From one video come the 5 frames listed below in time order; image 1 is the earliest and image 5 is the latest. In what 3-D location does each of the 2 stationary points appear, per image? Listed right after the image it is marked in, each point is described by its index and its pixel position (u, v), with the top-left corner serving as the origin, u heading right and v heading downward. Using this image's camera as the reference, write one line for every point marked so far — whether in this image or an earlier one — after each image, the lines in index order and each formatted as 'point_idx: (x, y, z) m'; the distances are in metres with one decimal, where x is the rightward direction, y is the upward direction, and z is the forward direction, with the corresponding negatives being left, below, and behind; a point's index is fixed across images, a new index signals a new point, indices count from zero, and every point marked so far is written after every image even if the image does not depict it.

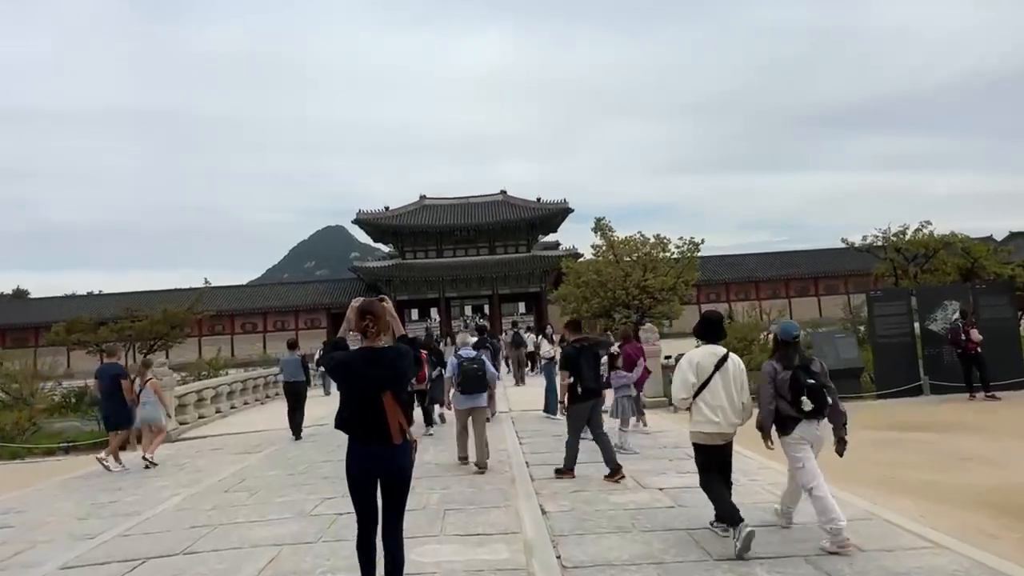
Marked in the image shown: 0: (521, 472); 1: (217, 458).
0: (+0.1, -1.9, +7.6) m
1: (-4.2, -2.4, +10.4) m
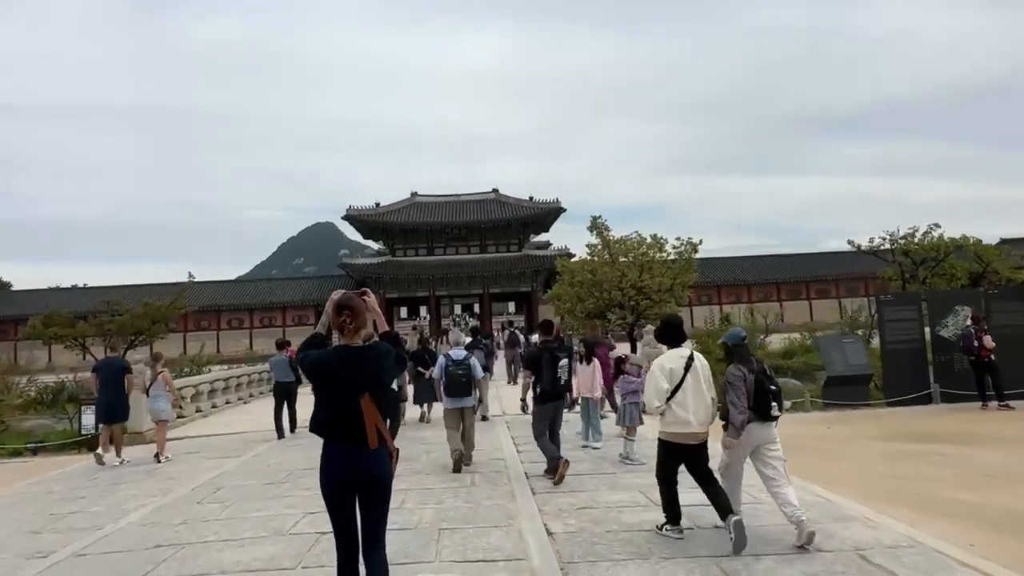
0: (+0.1, -1.9, +7.0) m
1: (-4.3, -2.4, +9.7) m
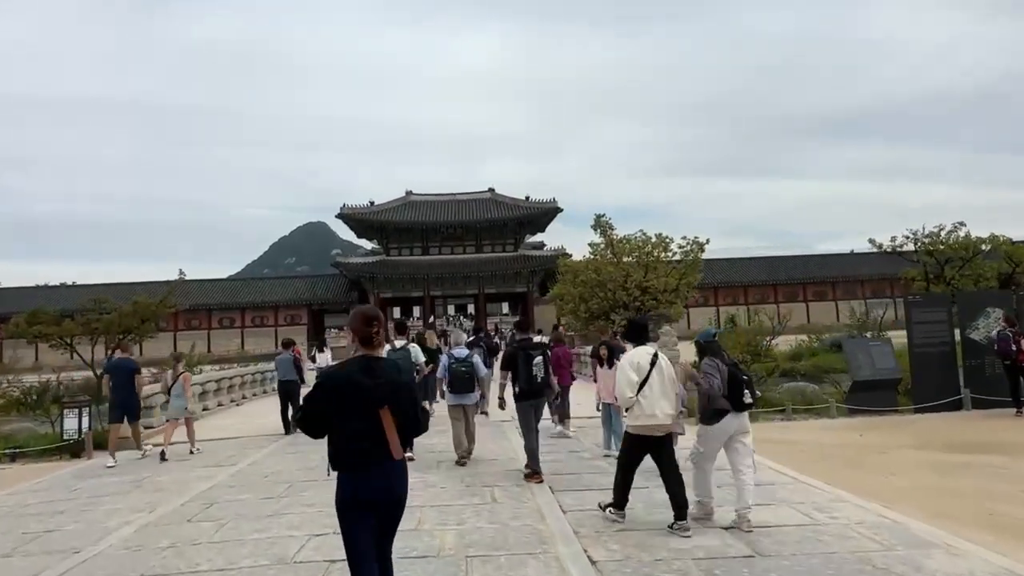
0: (+0.3, -1.8, +6.3) m
1: (-4.1, -2.3, +9.0) m
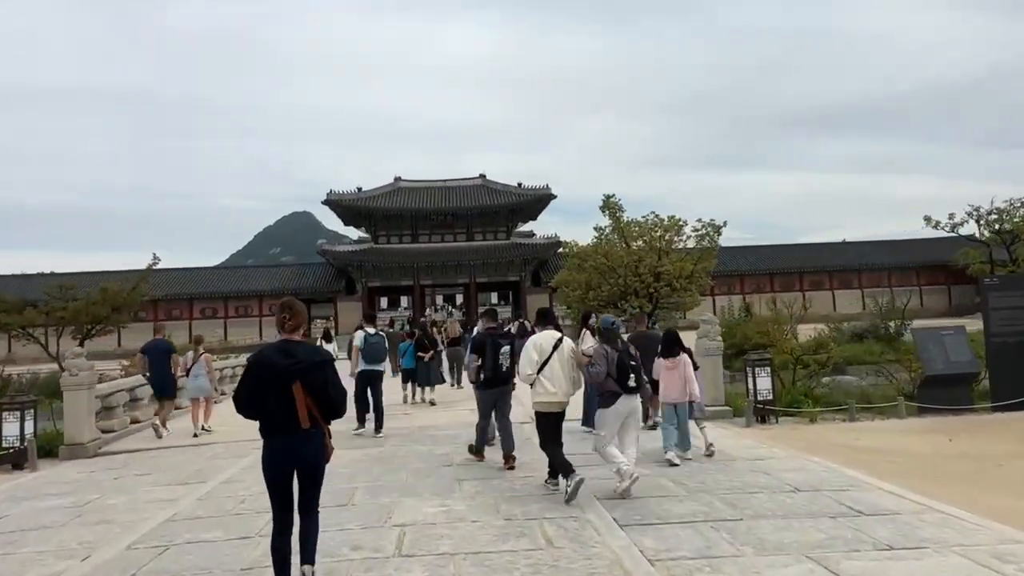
0: (+0.7, -1.6, +4.6) m
1: (-3.7, -2.1, +7.3) m
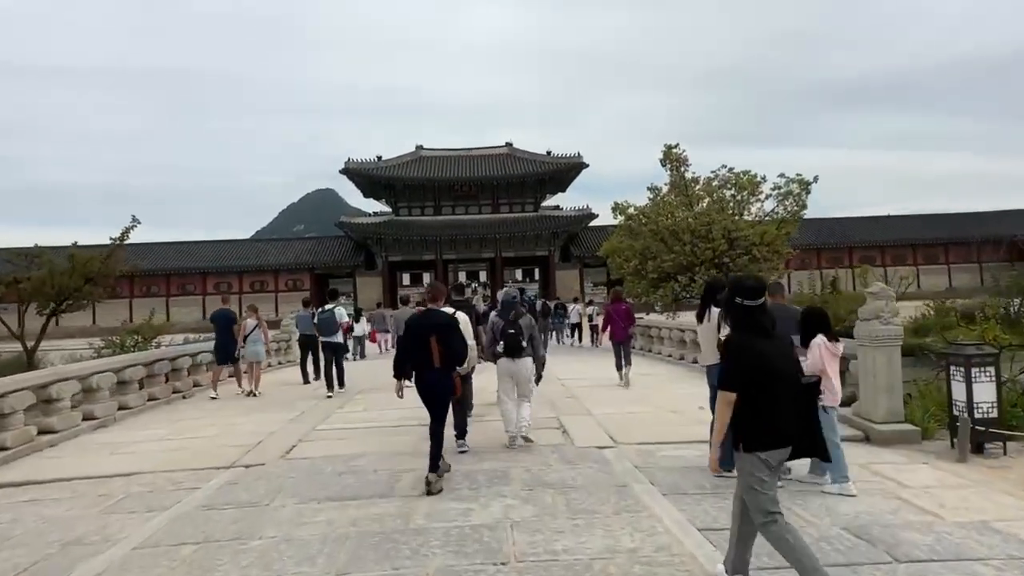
0: (+1.2, -1.4, +1.0) m
1: (-3.1, -1.7, +3.8) m
